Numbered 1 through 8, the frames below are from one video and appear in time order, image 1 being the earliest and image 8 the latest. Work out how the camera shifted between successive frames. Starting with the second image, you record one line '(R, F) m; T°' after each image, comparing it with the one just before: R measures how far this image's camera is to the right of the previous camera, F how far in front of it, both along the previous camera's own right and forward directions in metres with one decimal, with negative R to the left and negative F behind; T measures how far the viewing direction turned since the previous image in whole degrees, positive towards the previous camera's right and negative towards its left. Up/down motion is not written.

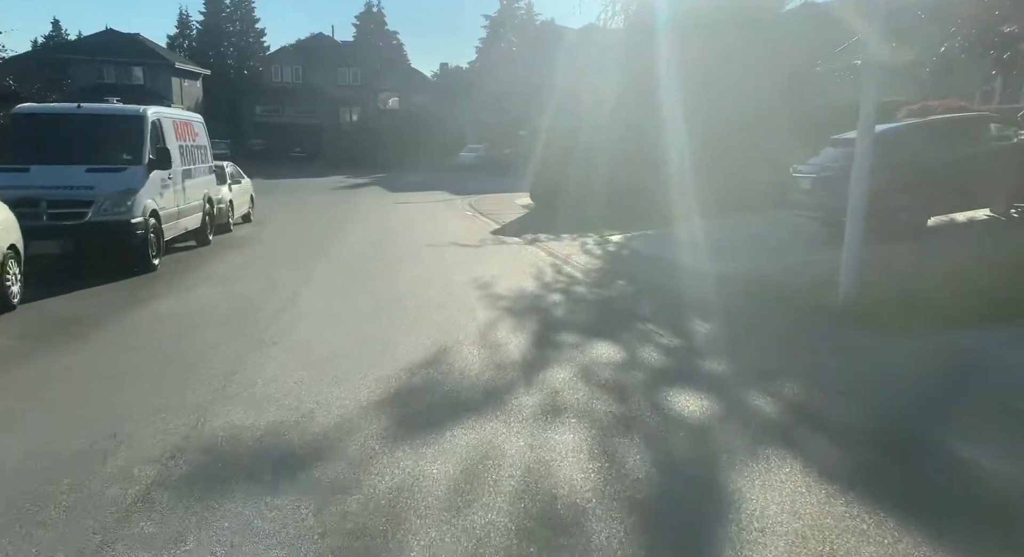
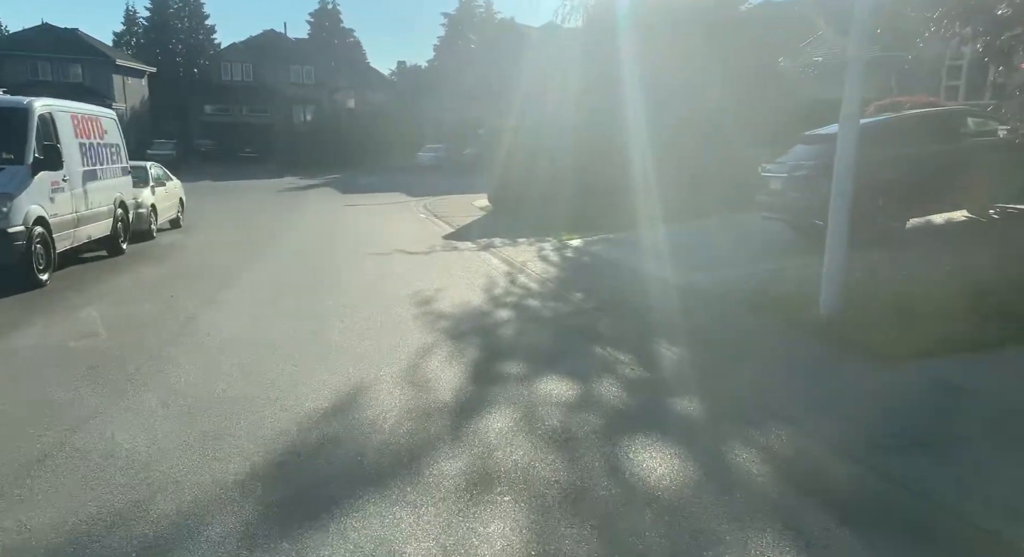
(+0.2, +1.2) m; +3°
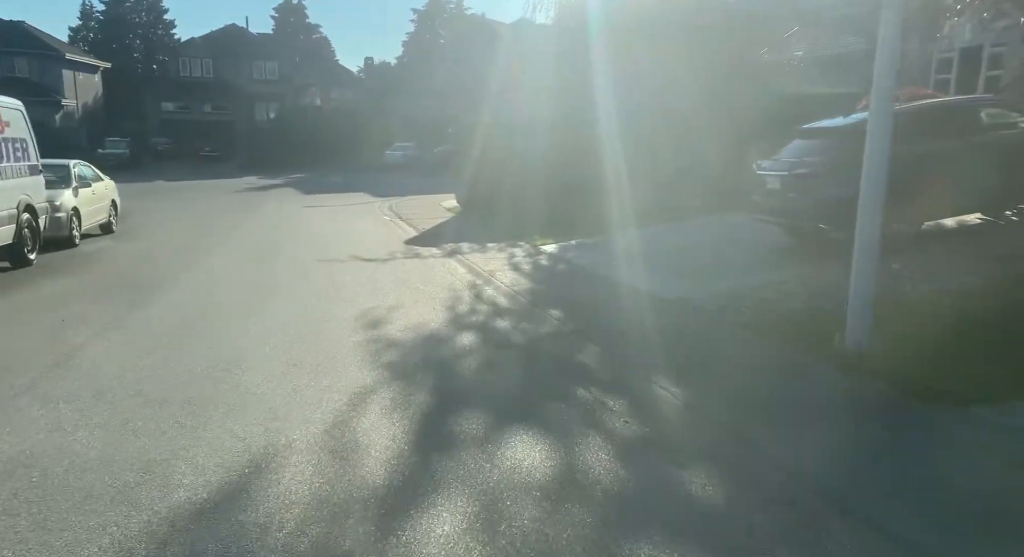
(+0.1, +1.5) m; +2°
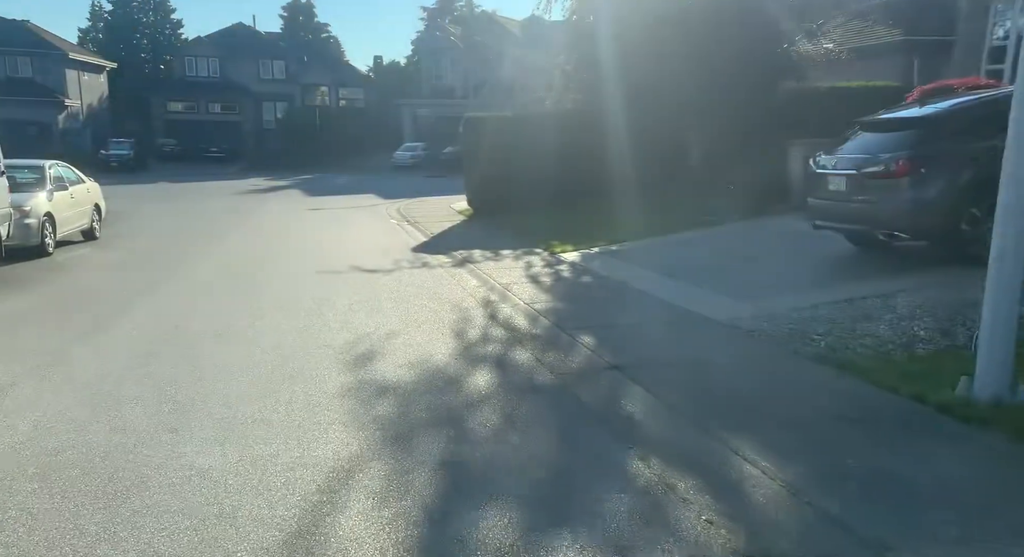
(-0.1, +1.4) m; -1°
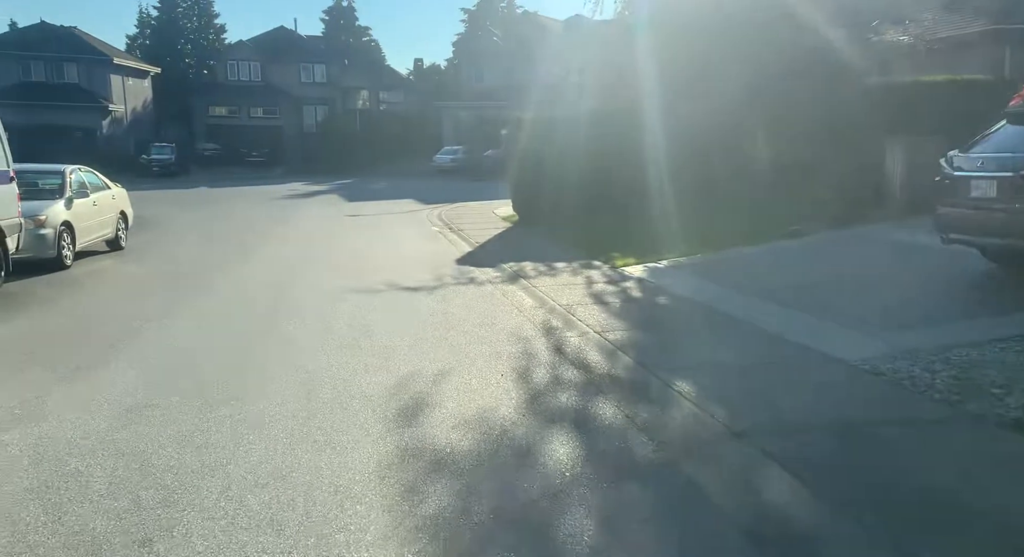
(-0.3, +1.4) m; -3°
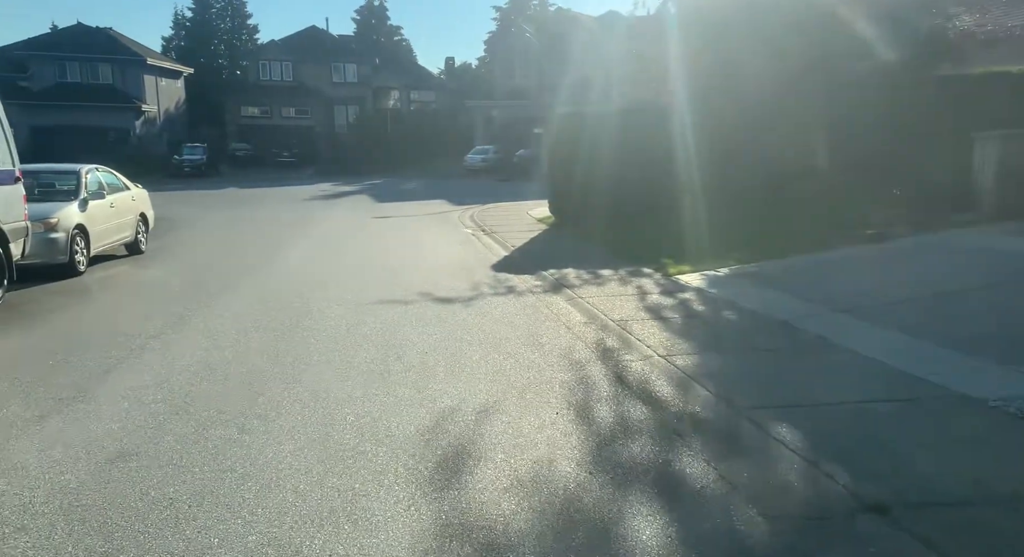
(-0.2, +1.0) m; -2°
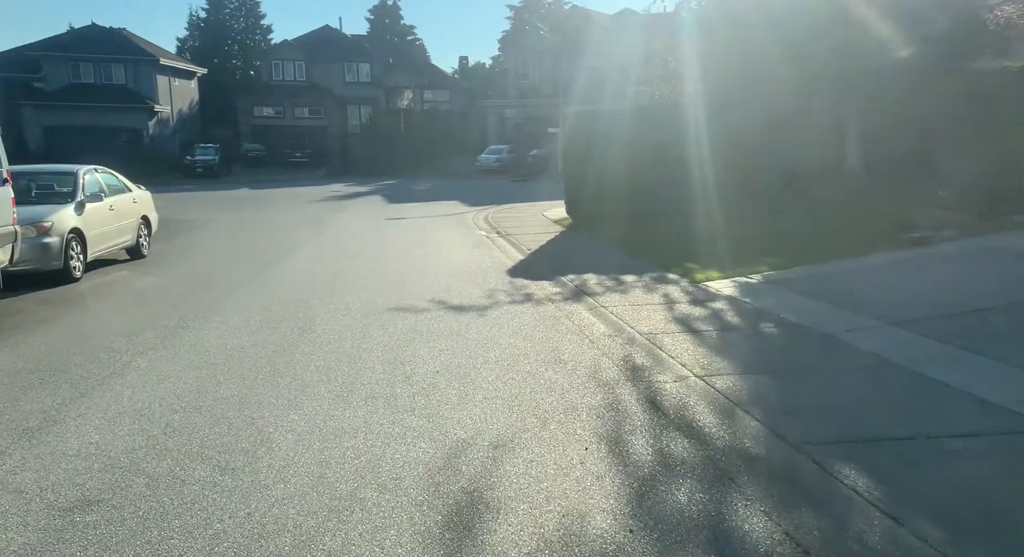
(-0.1, +0.7) m; -1°
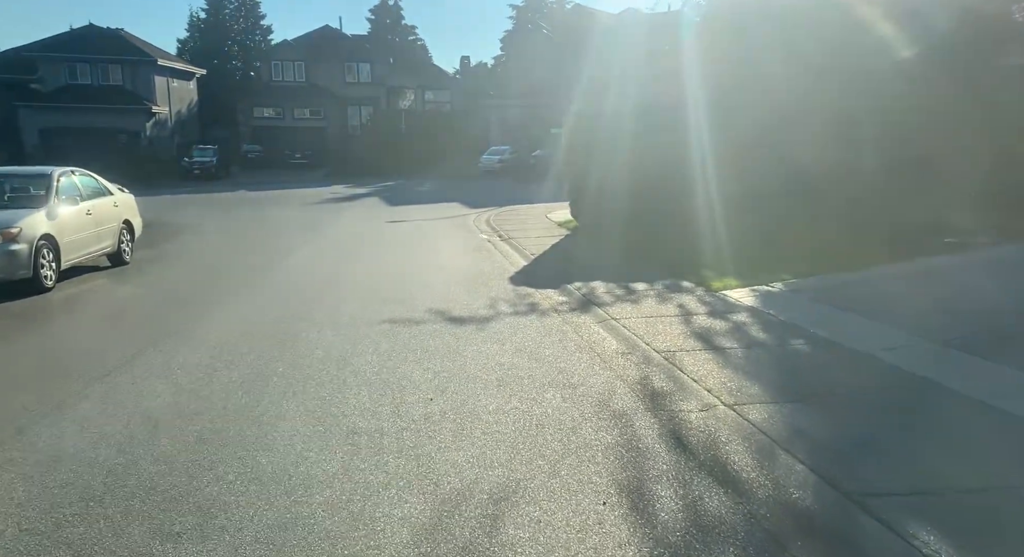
(0.0, +0.7) m; 0°
